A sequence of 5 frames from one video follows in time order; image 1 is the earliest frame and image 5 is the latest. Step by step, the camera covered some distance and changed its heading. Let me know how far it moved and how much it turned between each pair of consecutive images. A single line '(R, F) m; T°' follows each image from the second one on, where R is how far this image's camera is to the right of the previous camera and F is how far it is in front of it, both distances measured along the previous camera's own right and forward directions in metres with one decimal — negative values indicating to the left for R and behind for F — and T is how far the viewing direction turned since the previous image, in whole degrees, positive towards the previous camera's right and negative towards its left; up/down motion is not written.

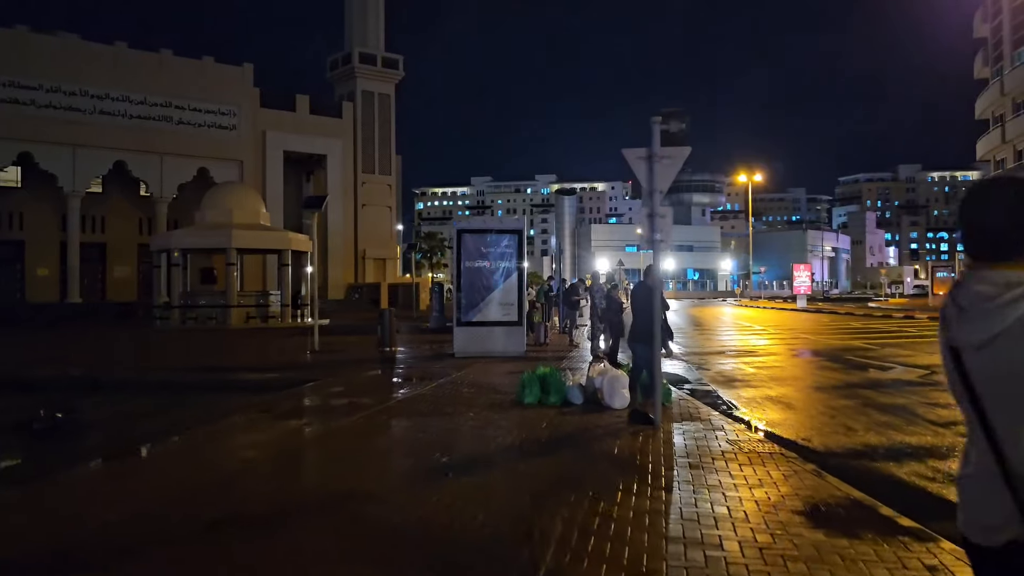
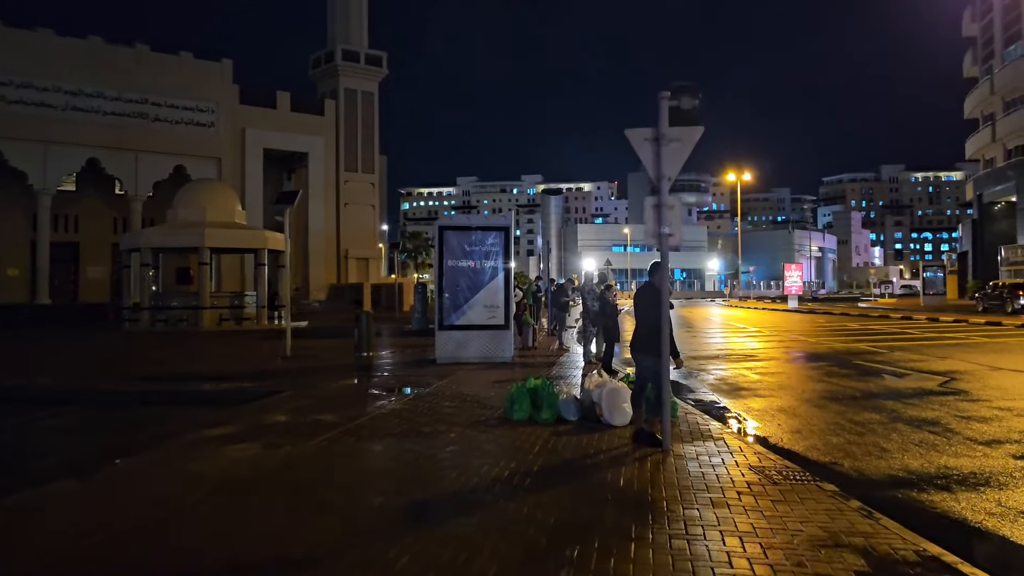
(0.0, +1.1) m; +1°
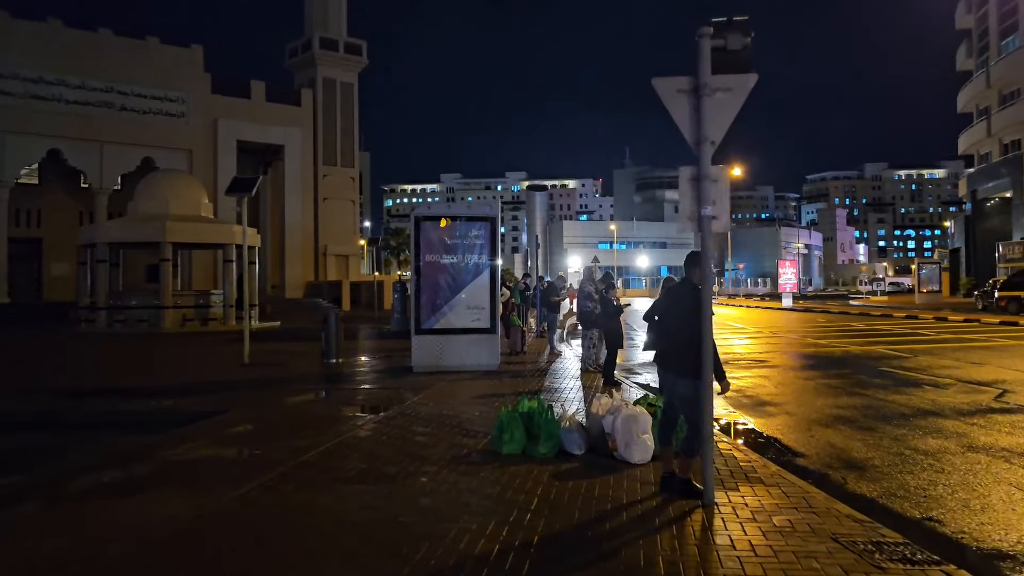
(0.0, +1.8) m; +1°
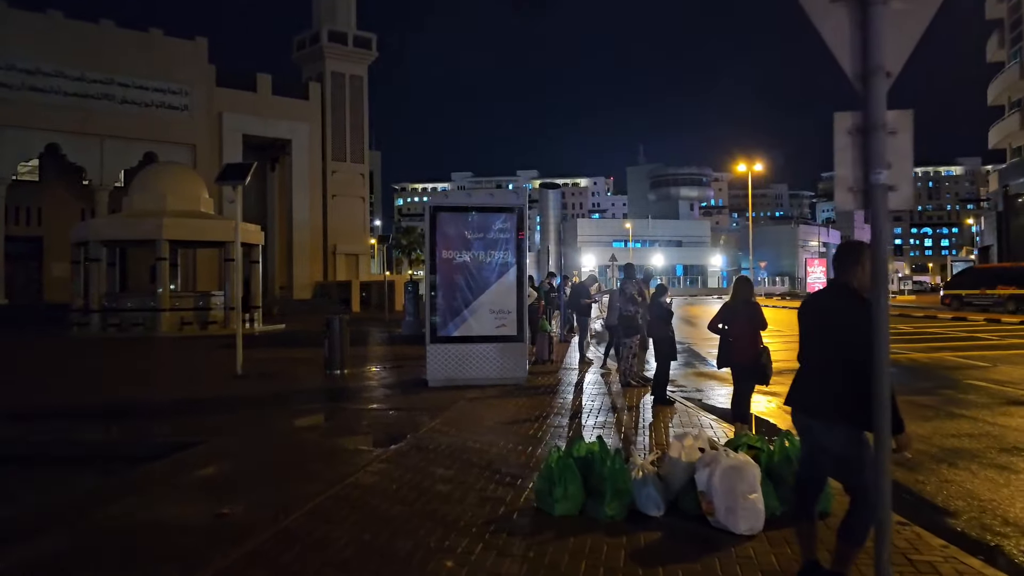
(-0.3, +1.8) m; -1°
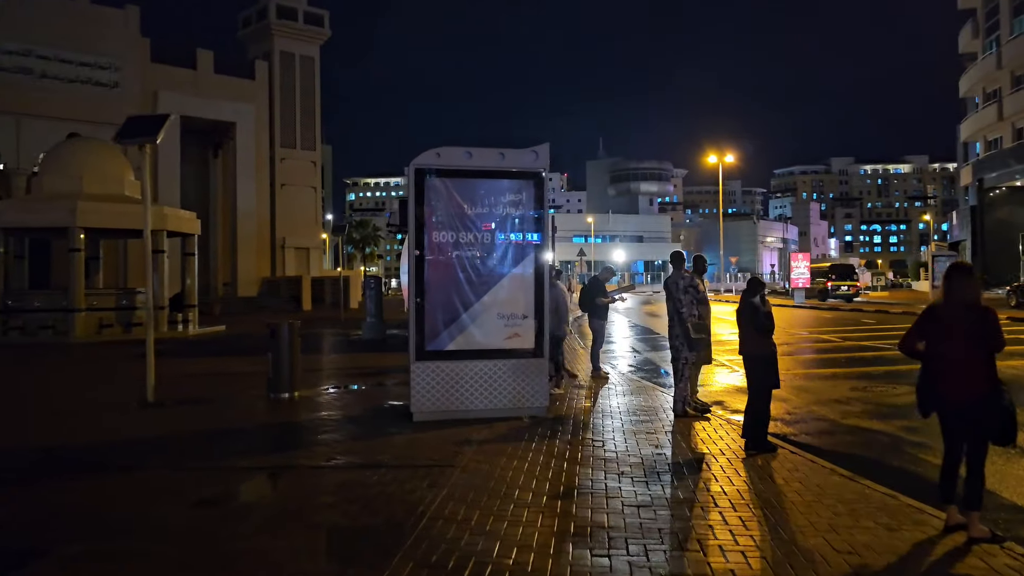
(-0.6, +3.2) m; +3°
